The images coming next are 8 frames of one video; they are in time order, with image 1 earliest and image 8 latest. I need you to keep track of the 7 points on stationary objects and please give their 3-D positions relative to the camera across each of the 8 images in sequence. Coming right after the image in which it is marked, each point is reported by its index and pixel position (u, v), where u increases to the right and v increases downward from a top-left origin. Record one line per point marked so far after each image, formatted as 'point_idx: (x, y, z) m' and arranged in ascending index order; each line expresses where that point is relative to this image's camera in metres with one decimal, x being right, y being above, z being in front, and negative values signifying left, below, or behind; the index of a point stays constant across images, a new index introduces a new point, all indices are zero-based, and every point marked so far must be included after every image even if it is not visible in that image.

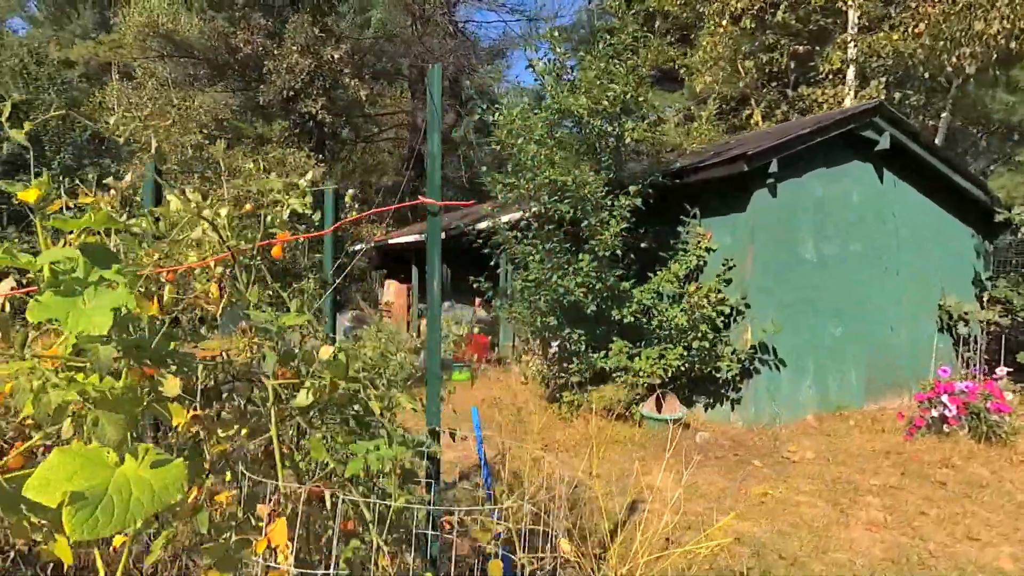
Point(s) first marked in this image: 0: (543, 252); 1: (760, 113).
0: (+0.3, +0.3, +6.2) m
1: (+4.4, +3.1, +10.7) m
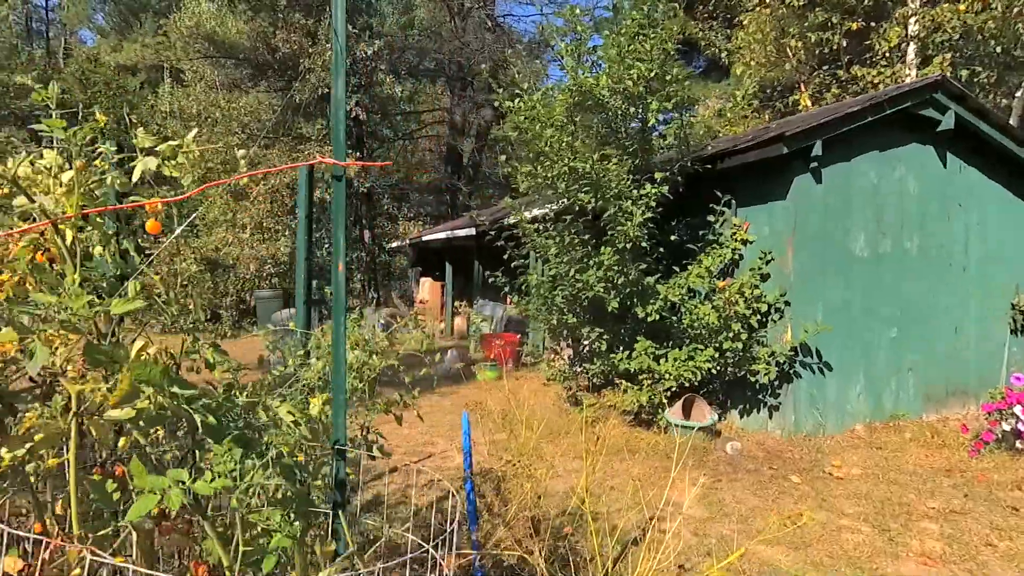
0: (+0.4, +0.4, +5.8) m
1: (+4.9, +3.1, +10.0) m
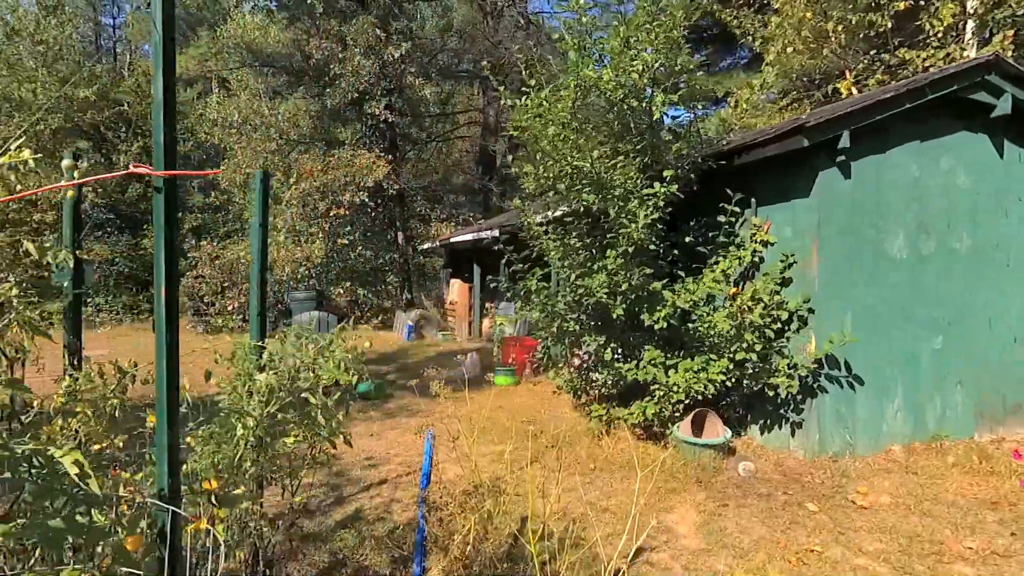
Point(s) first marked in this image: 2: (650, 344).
0: (+0.4, +0.3, +5.5) m
1: (+5.2, +3.1, +9.3) m
2: (+1.2, -0.5, +5.4) m
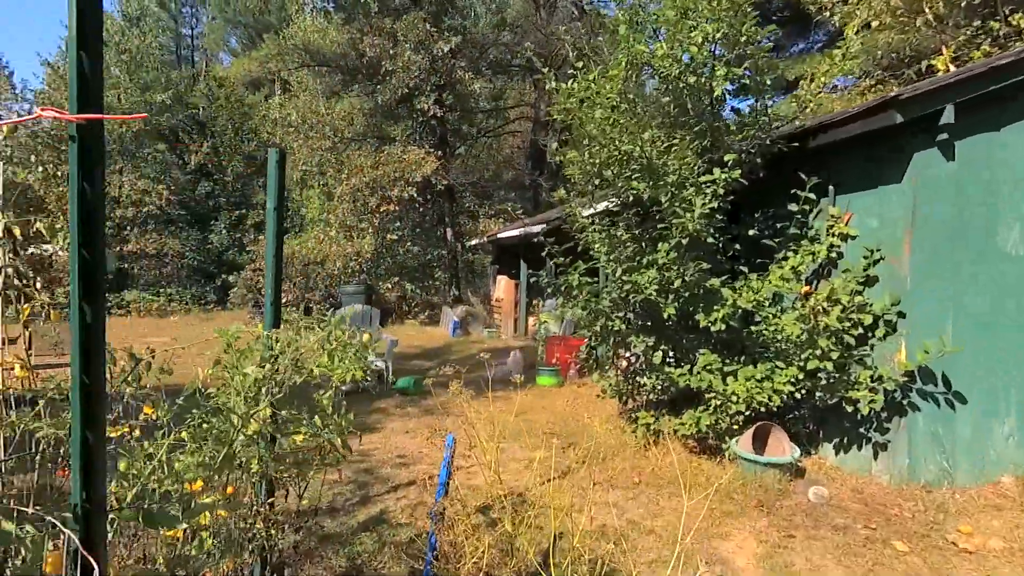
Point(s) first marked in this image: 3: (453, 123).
0: (+0.8, +0.4, +5.0) m
1: (+5.9, +3.0, +8.4) m
2: (+1.6, -0.5, +4.9) m
3: (-1.4, +4.1, +14.8) m
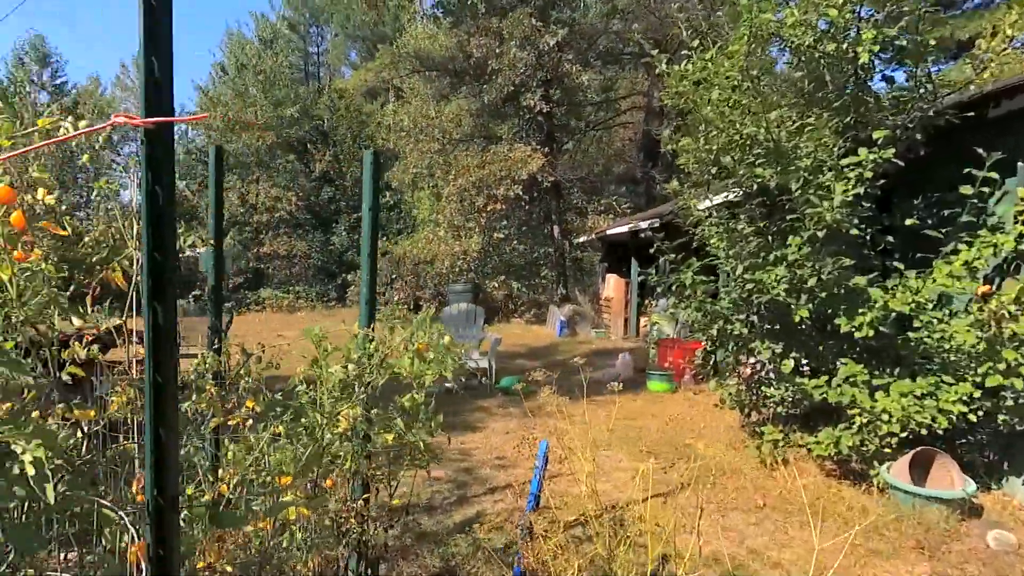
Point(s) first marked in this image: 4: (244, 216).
0: (+1.6, +0.4, +4.4) m
1: (+7.3, +3.1, +6.9) m
2: (+2.3, -0.5, +4.2) m
3: (+1.2, +4.1, +14.4) m
4: (-6.8, +1.8, +15.4) m
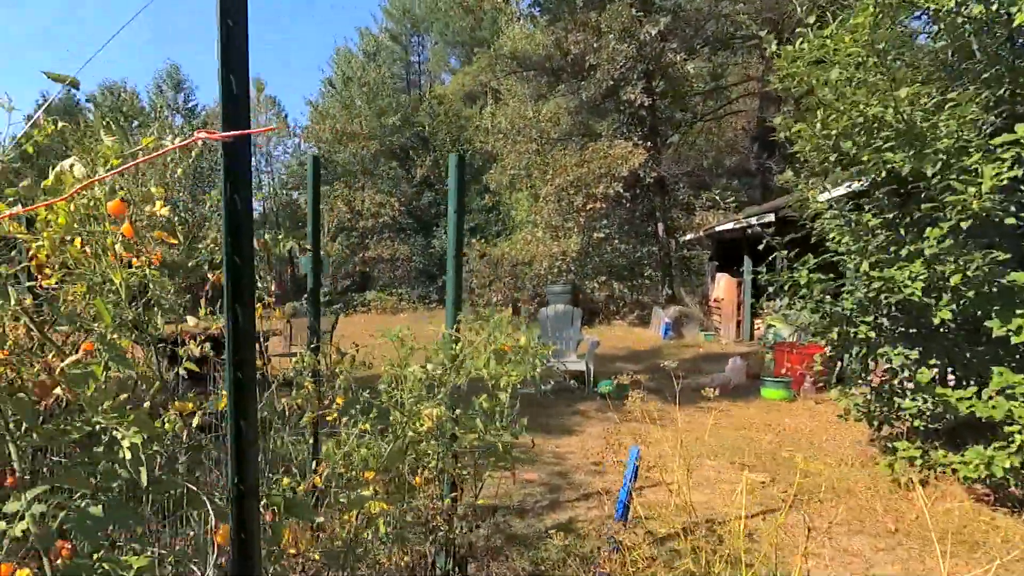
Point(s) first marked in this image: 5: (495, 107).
0: (+2.3, +0.4, +4.0) m
1: (+8.2, +3.1, +5.5) m
2: (+2.9, -0.5, +3.6) m
3: (+3.4, +4.1, +13.9) m
4: (-4.3, +1.8, +16.1) m
5: (-0.4, +4.5, +14.8) m
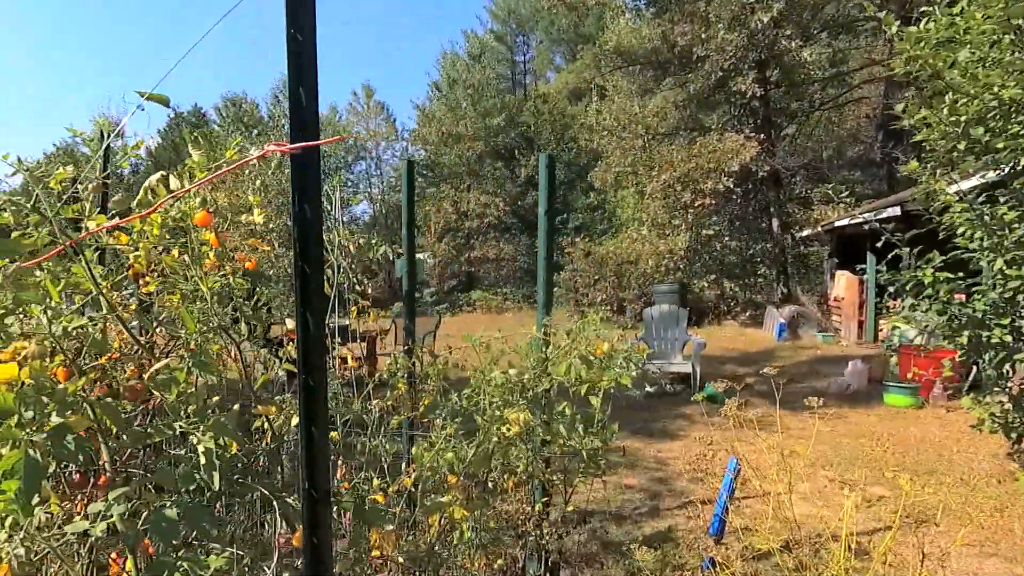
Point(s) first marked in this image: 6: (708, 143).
0: (+2.8, +0.4, +3.6) m
1: (+8.9, +3.1, +4.0) m
2: (+3.5, -0.5, +3.1) m
3: (+5.7, +4.1, +13.2) m
4: (-1.5, +1.8, +16.7) m
5: (+2.1, +4.5, +14.8) m
6: (+3.5, +2.6, +10.9) m
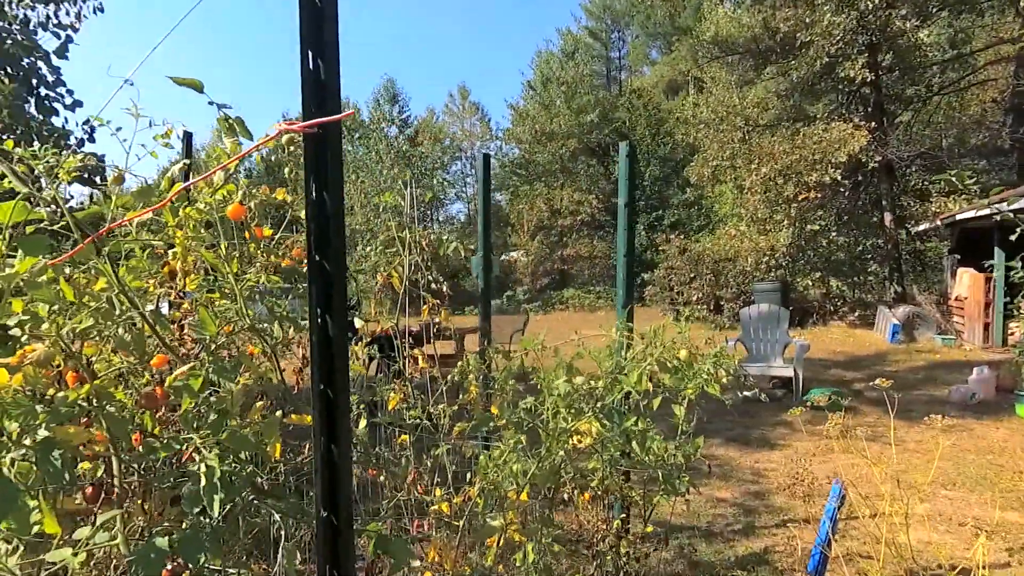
0: (+3.3, +0.4, +3.2) m
1: (+9.4, +3.1, +2.7) m
2: (+3.8, -0.5, +2.6) m
3: (+7.6, +4.1, +12.2) m
4: (+1.0, +1.9, +16.8) m
5: (+4.3, +4.6, +14.3) m
6: (+5.1, +2.7, +10.3) m
